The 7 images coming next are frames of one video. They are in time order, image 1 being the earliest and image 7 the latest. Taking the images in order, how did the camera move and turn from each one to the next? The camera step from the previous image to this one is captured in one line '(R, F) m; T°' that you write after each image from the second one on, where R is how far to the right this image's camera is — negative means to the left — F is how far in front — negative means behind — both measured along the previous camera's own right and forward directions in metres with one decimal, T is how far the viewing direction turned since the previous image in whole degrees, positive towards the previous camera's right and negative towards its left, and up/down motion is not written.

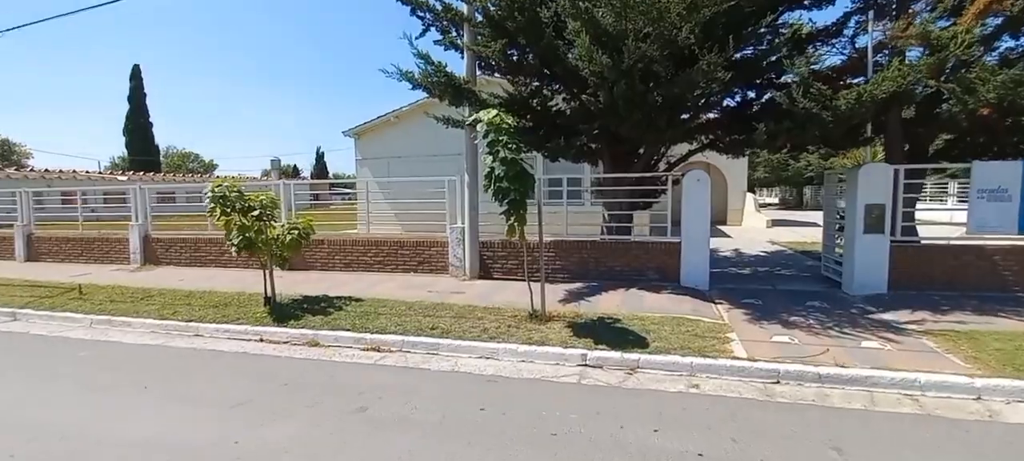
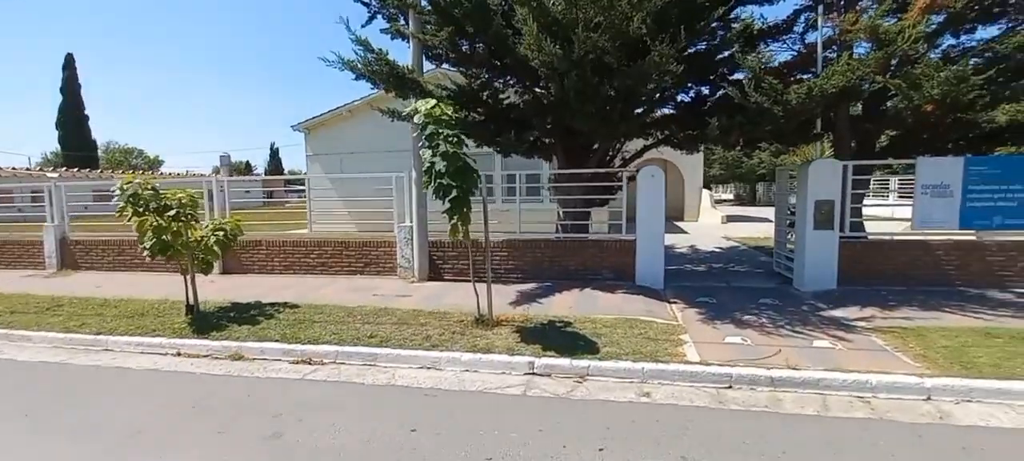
(+0.3, +0.5) m; +4°
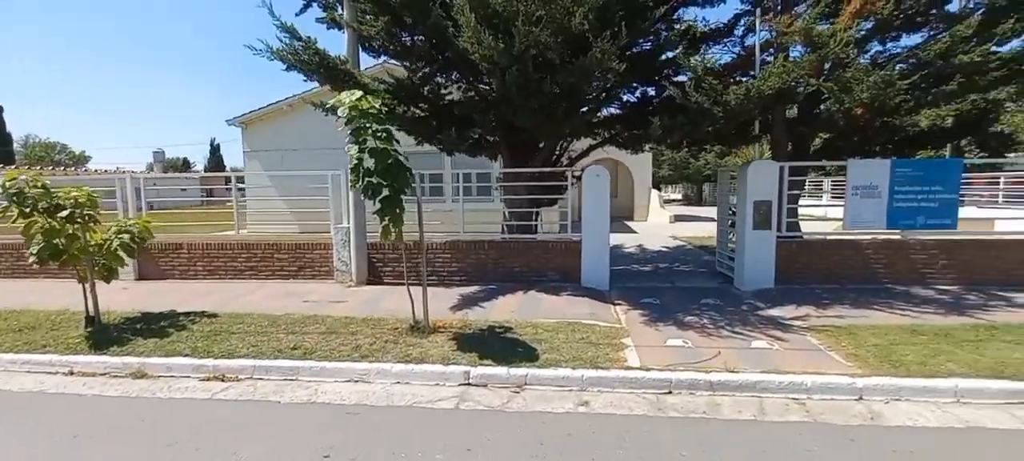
(+0.3, +0.3) m; +5°
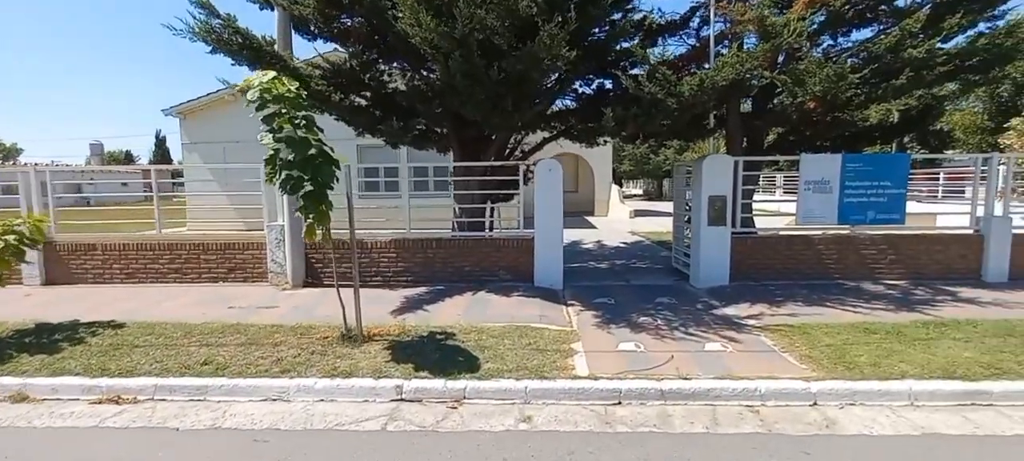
(+0.3, +0.5) m; +4°
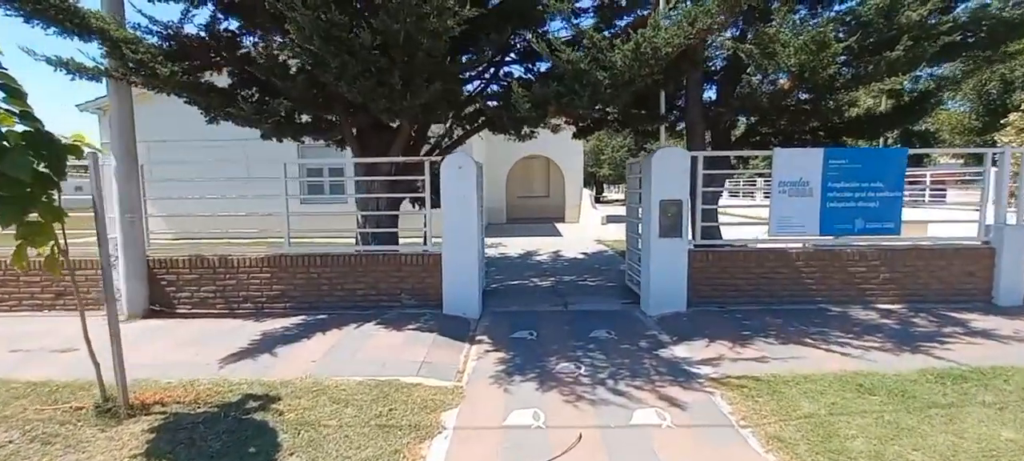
(+1.3, +2.0) m; +2°
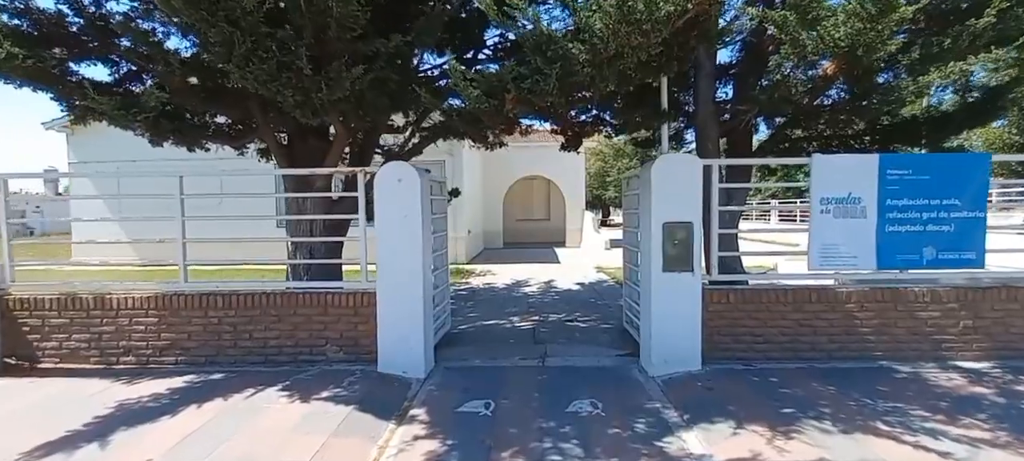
(+0.6, +1.8) m; -1°
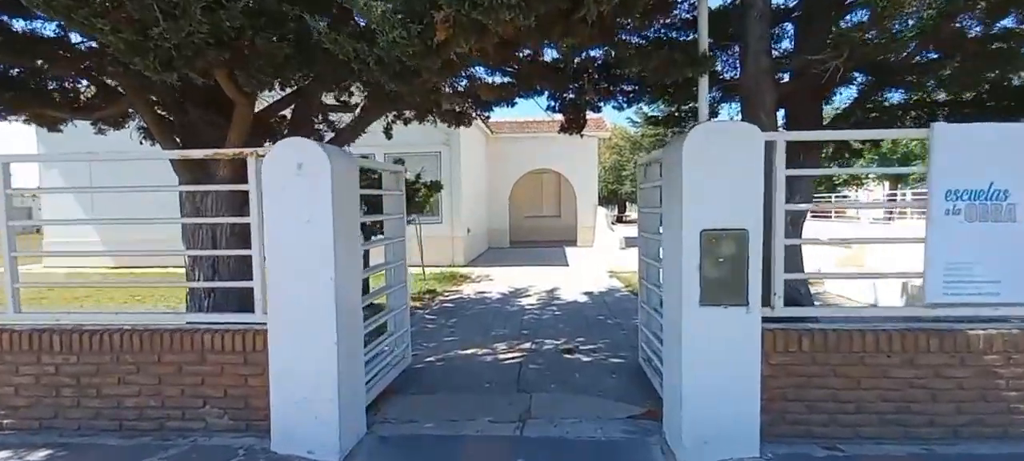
(+0.4, +1.9) m; -2°
